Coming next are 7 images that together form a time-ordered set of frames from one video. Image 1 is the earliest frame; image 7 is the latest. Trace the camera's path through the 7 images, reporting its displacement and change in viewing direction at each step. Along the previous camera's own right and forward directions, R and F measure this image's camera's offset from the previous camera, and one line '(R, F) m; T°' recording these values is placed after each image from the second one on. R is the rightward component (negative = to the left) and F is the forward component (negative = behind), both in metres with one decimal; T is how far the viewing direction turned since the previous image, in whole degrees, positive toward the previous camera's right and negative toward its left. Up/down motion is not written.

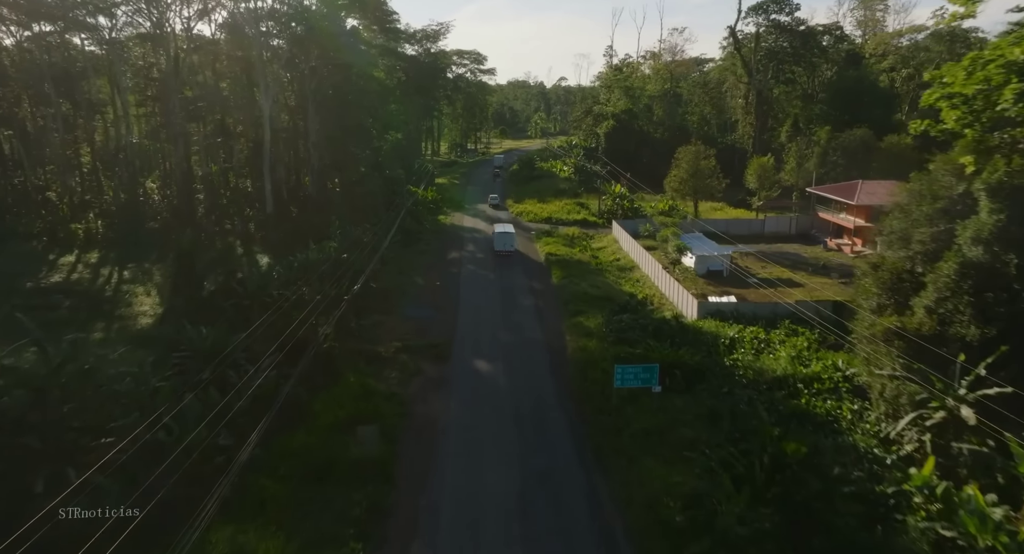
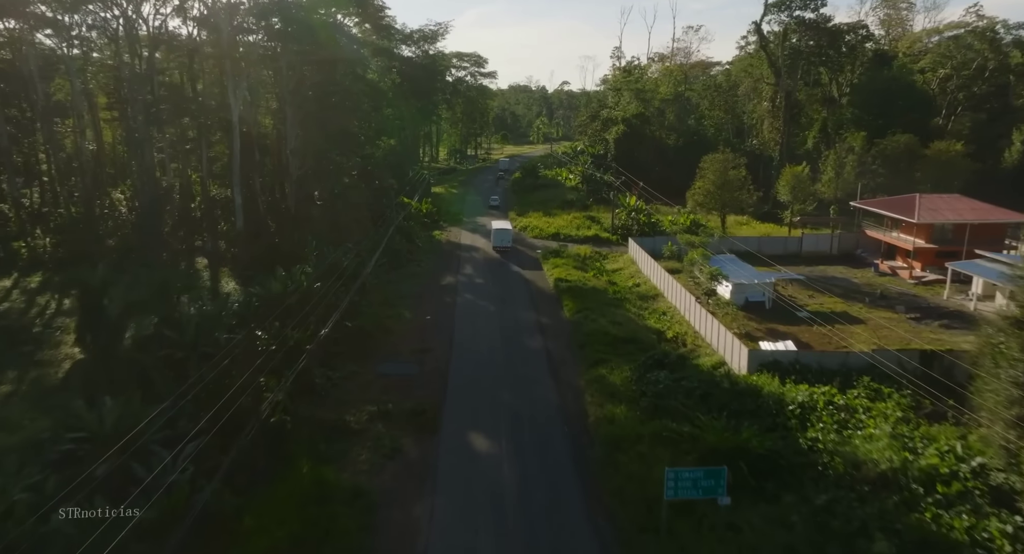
(-0.1, +3.9) m; 0°
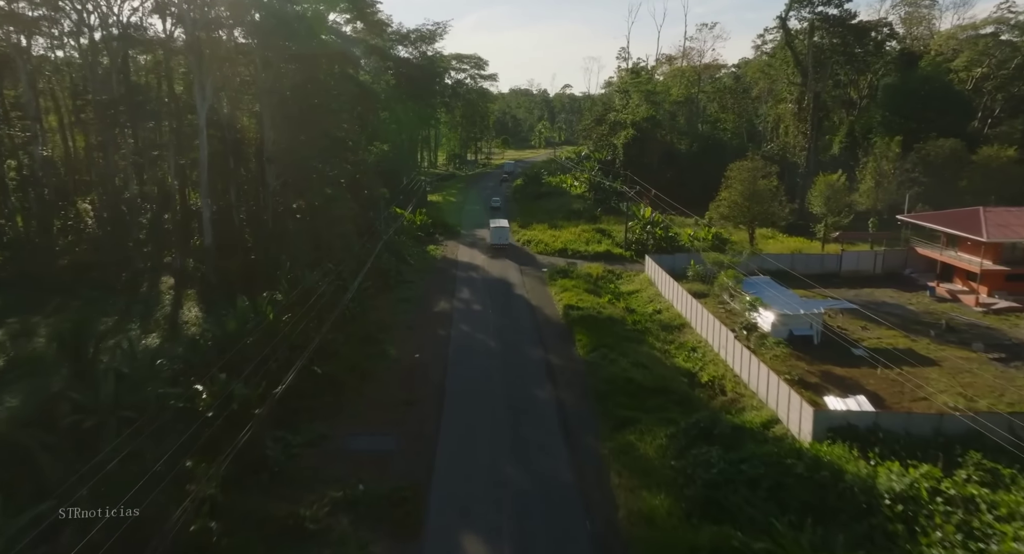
(-0.1, +3.2) m; 0°
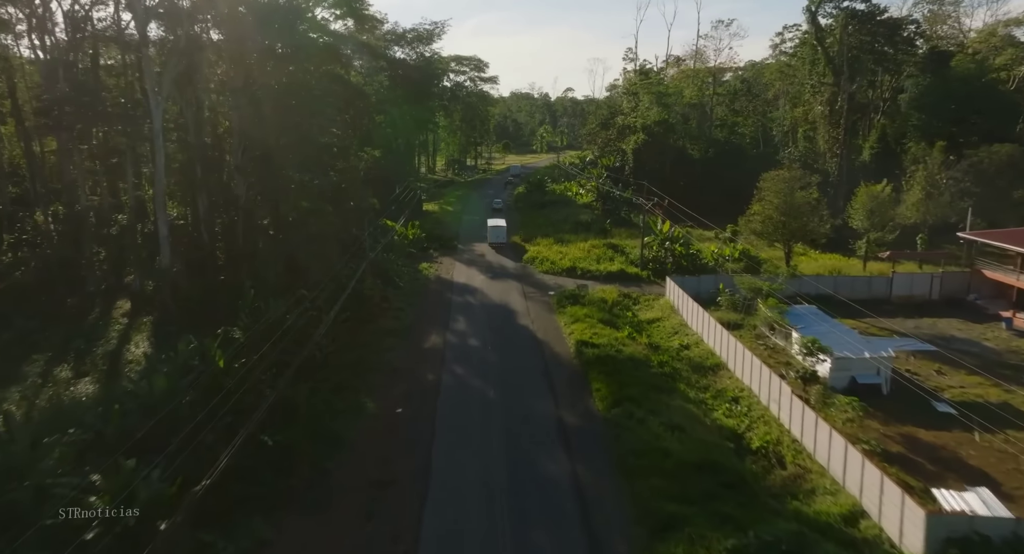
(-0.1, +3.3) m; 0°
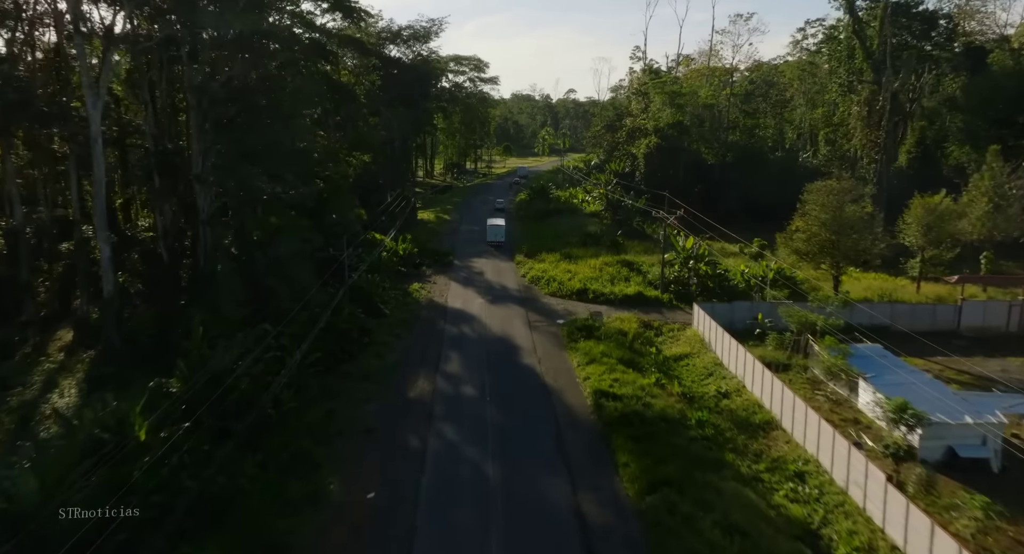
(-0.1, +3.3) m; 0°
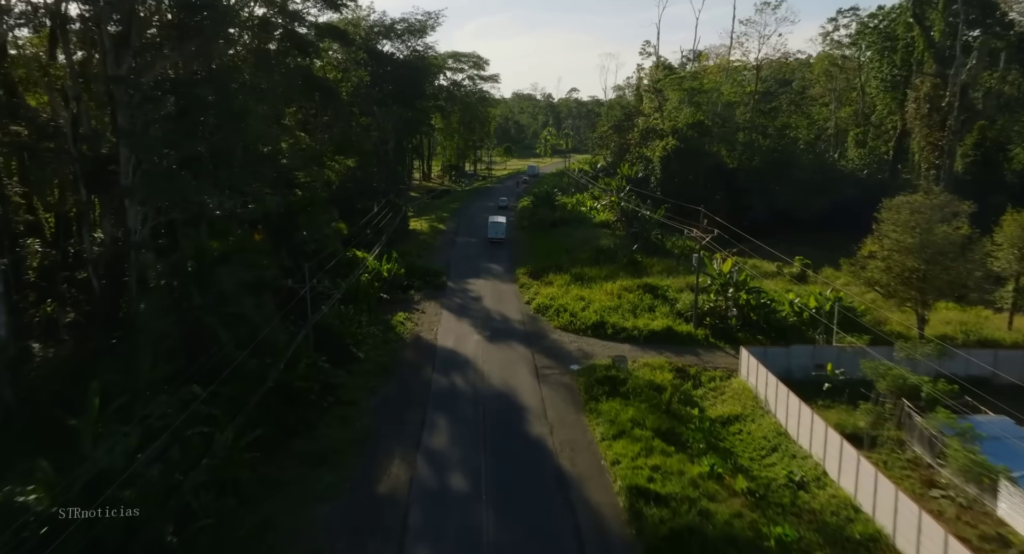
(-0.1, +4.1) m; 0°
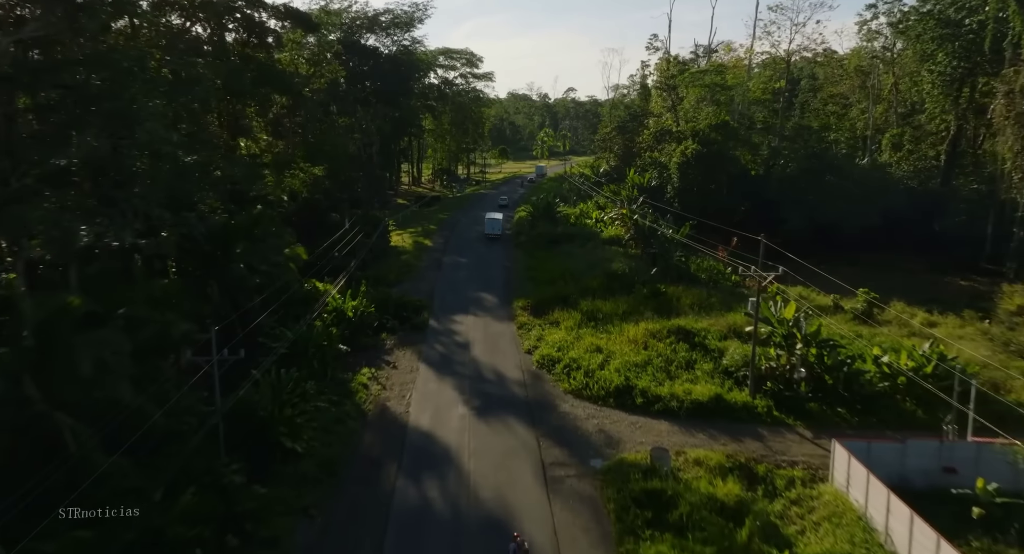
(0.0, +5.0) m; 0°
